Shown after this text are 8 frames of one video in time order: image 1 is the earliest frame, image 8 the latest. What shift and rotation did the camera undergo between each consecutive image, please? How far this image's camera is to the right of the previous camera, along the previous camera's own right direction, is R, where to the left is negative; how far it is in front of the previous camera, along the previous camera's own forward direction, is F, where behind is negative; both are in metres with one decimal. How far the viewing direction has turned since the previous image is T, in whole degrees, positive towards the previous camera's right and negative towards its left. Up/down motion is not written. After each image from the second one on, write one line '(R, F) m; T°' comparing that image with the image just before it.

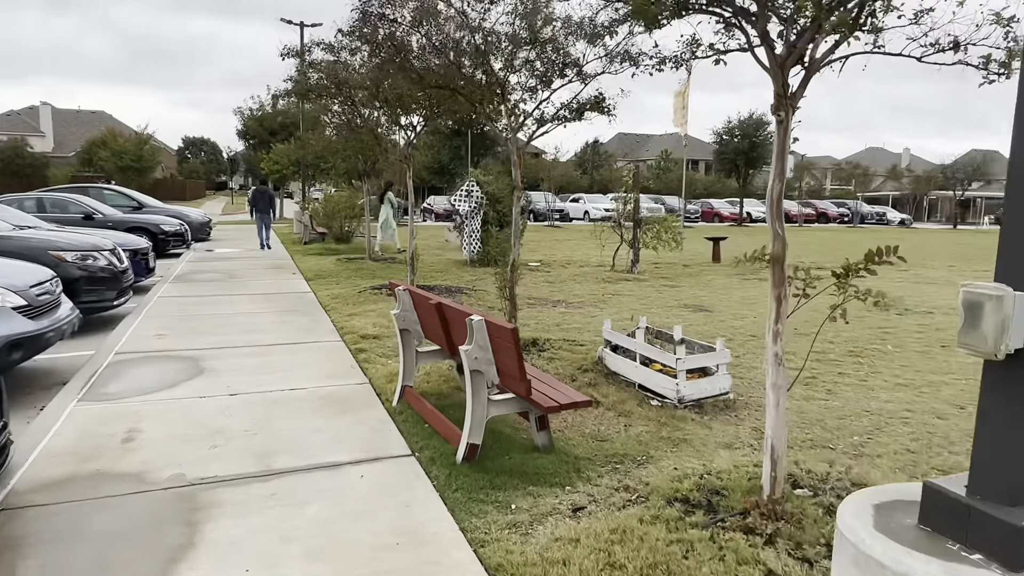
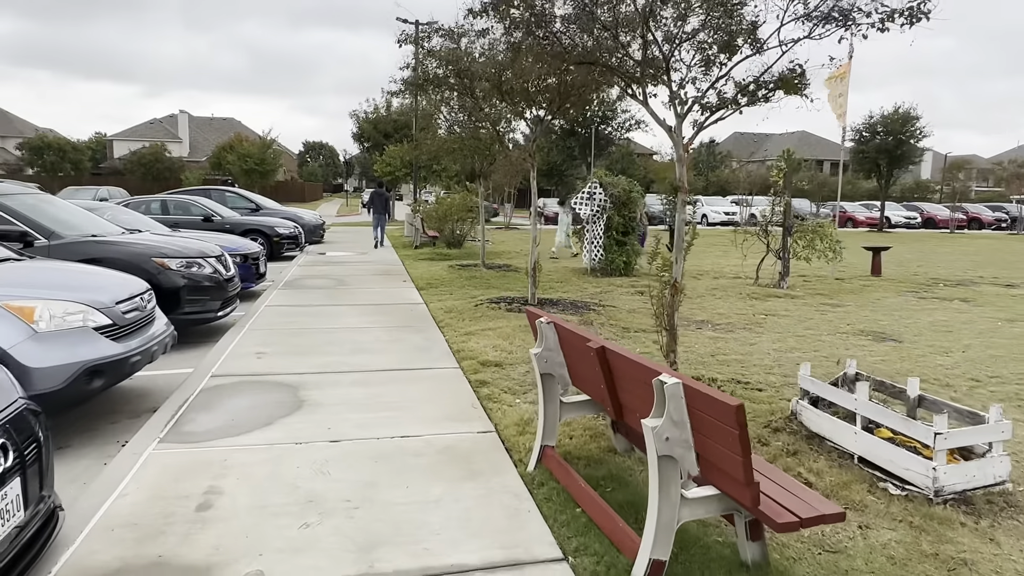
(-0.4, +1.1) m; -9°
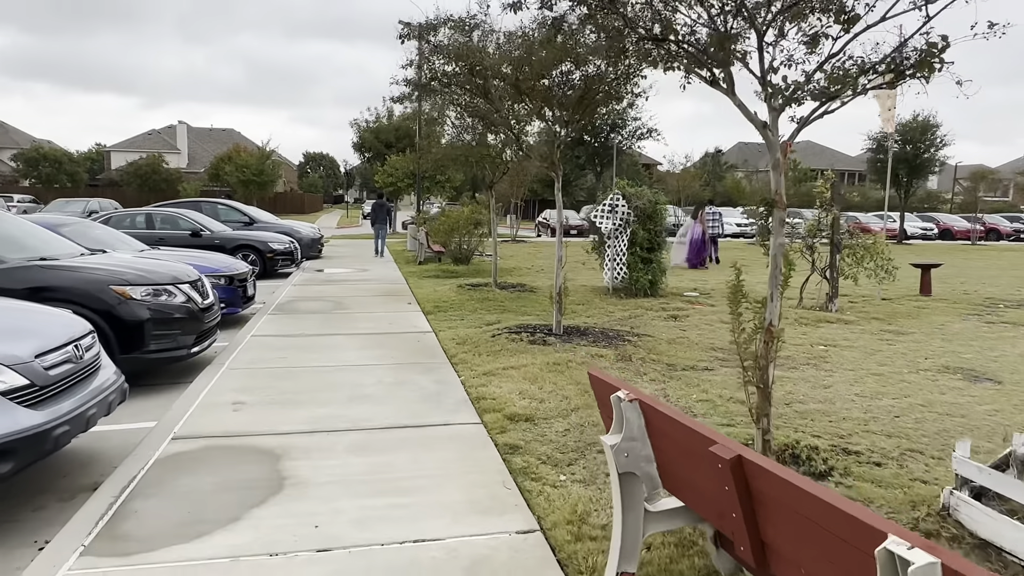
(-0.2, +1.1) m; 0°
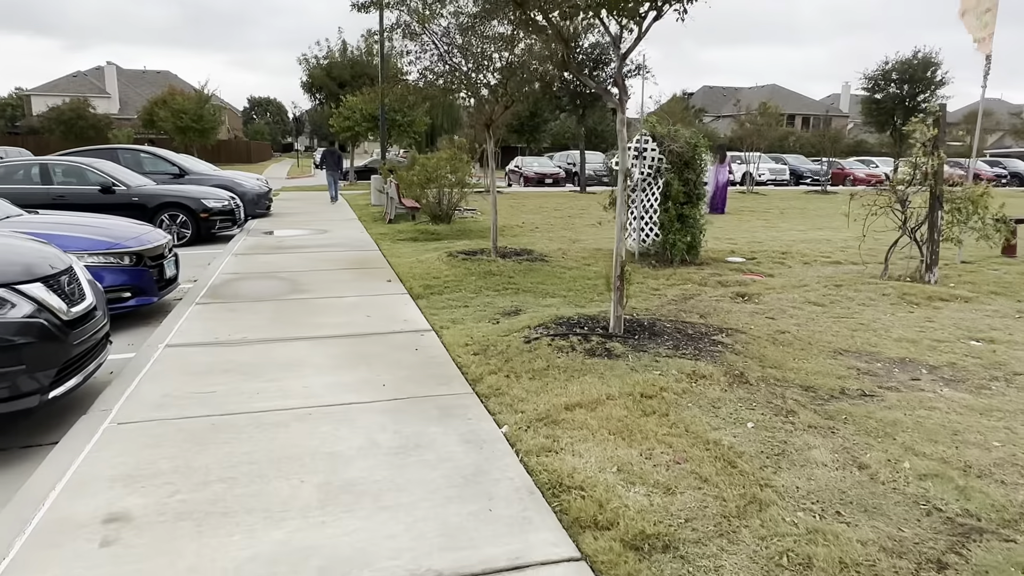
(-0.6, +2.4) m; +4°
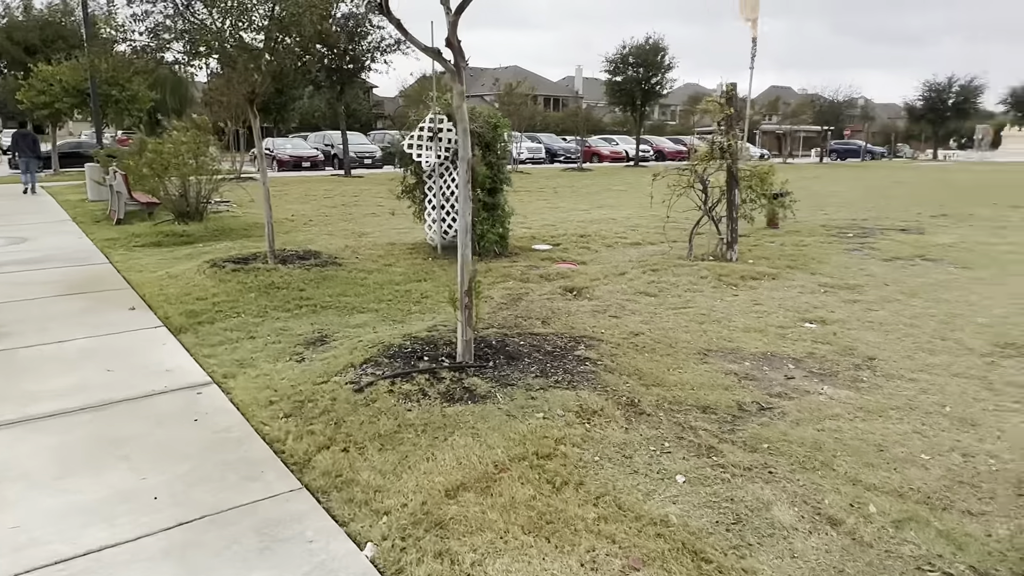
(-0.3, +1.2) m; +20°
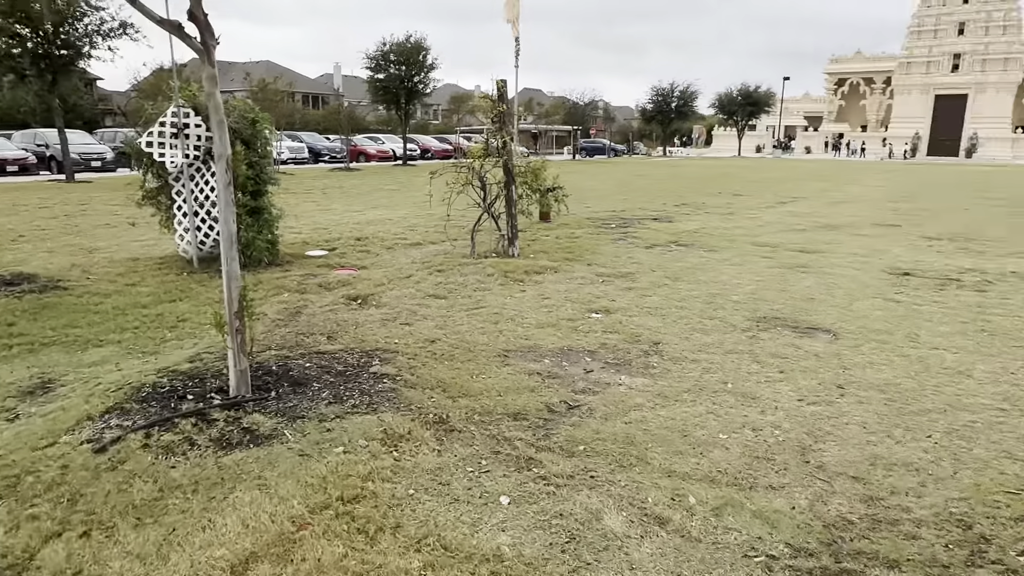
(-0.1, +0.4) m; +19°
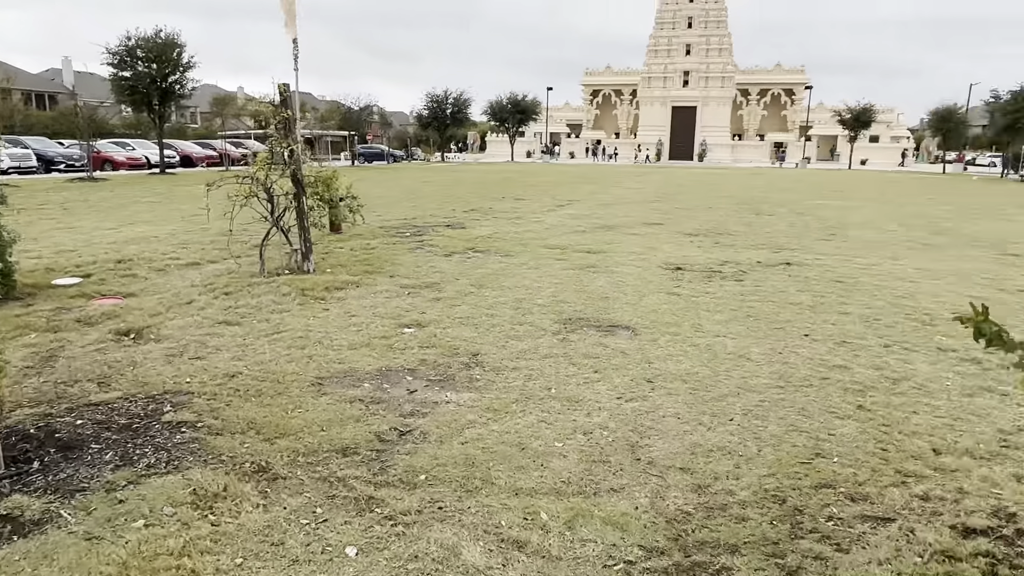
(-0.2, +0.2) m; +18°
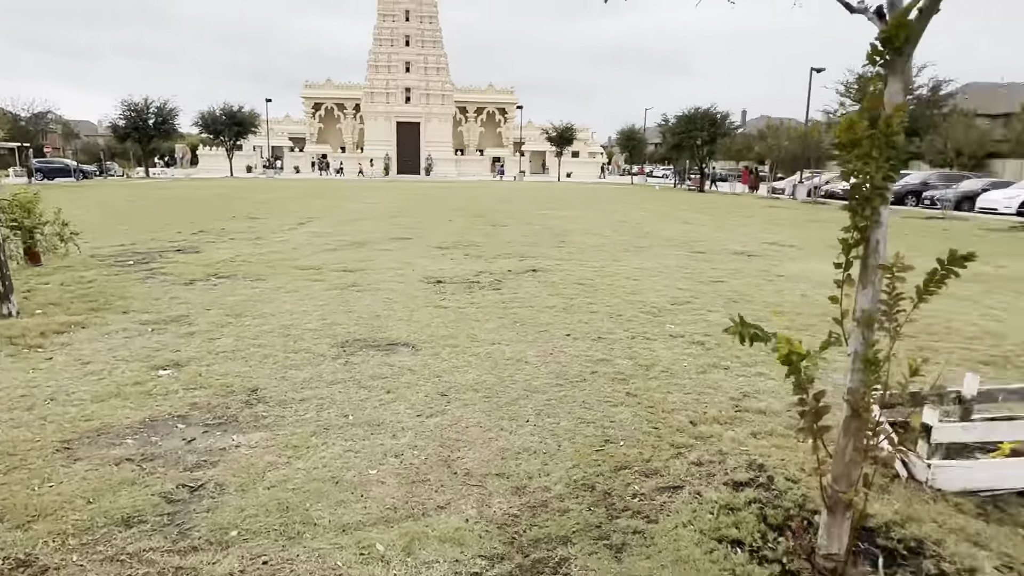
(-0.3, 0.0) m; +22°
